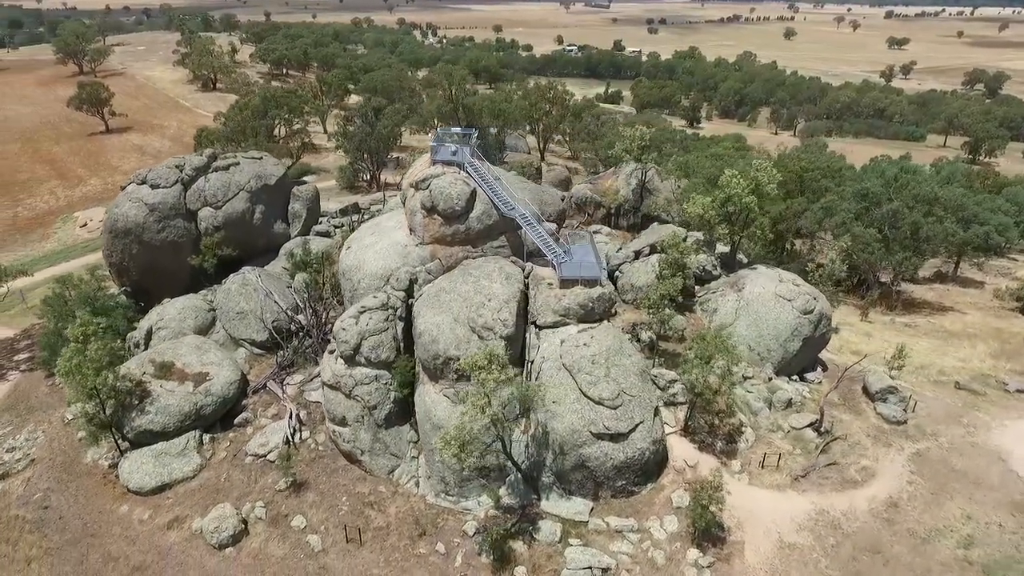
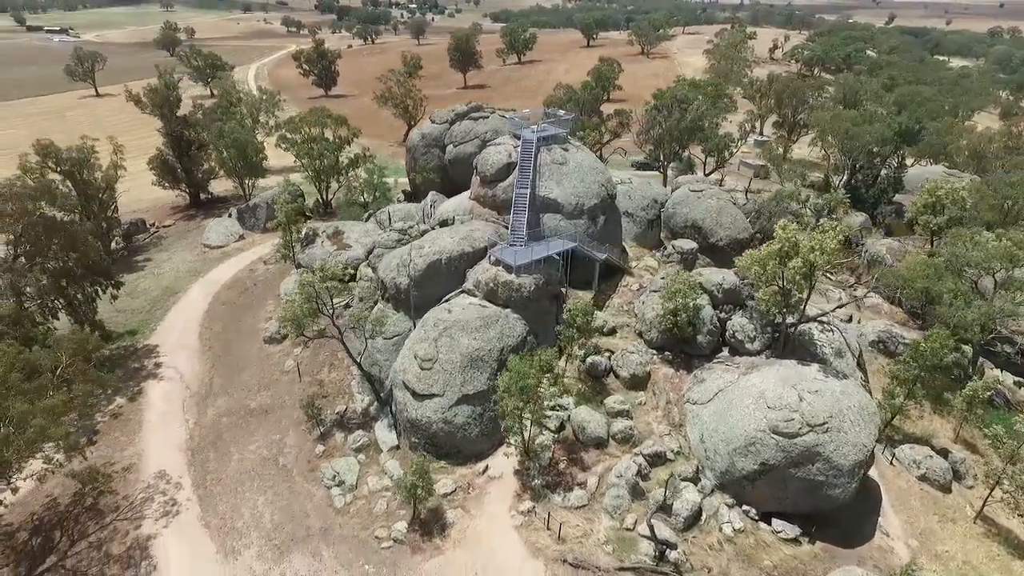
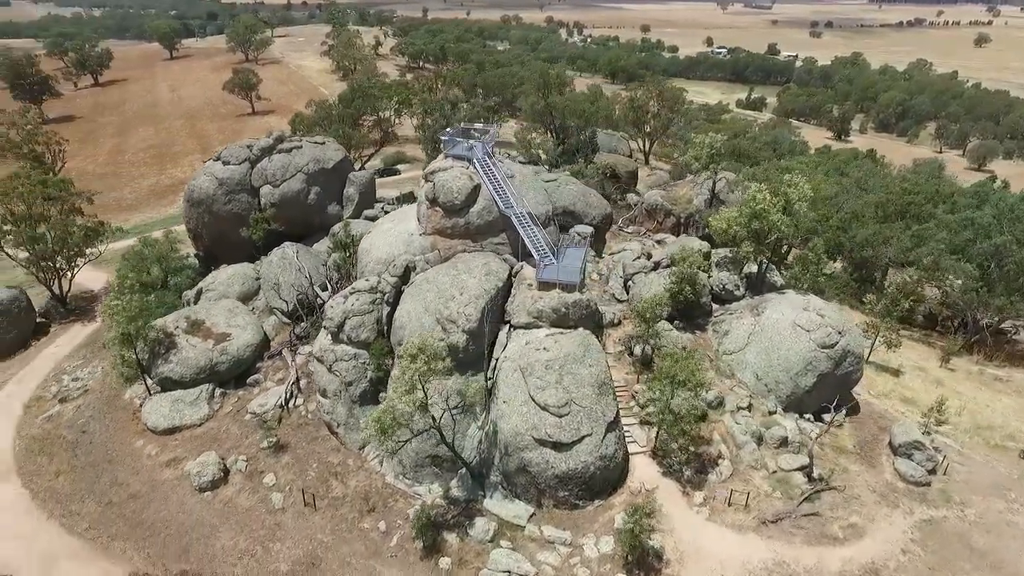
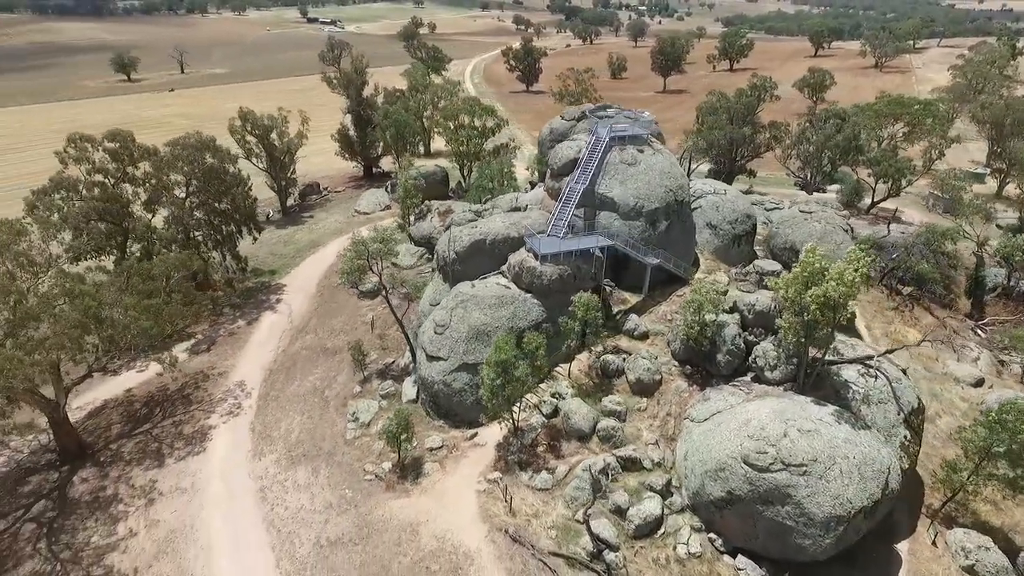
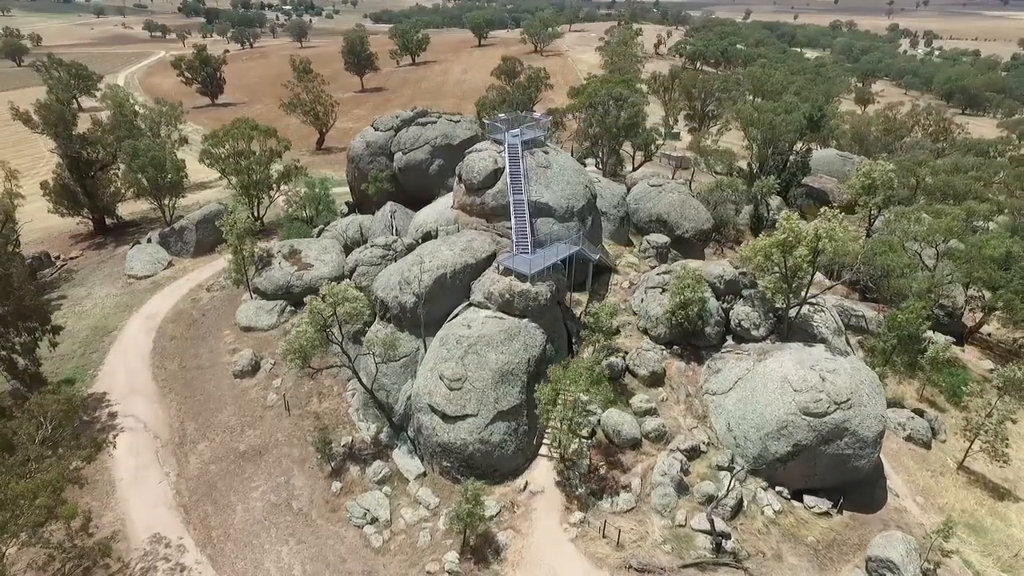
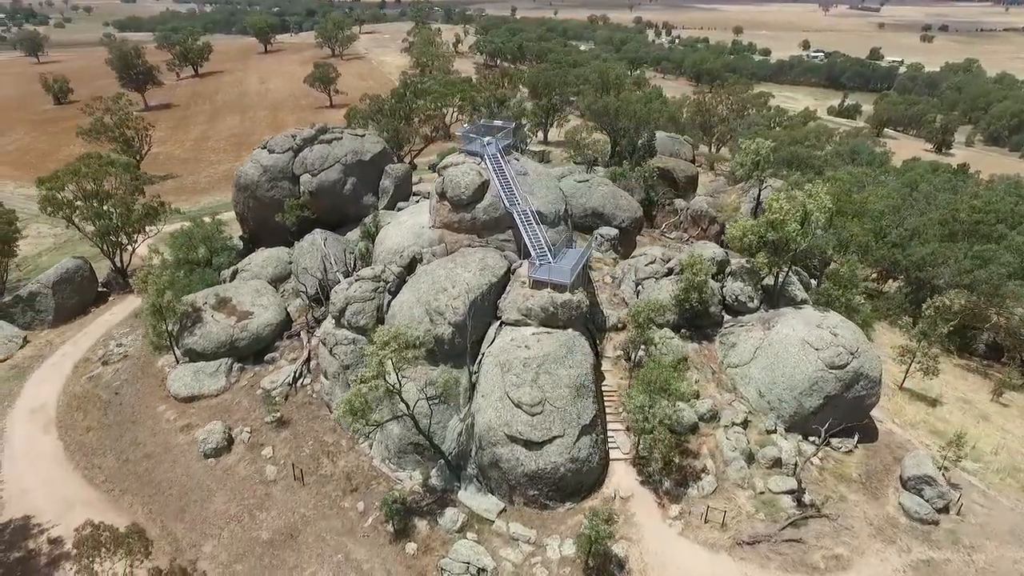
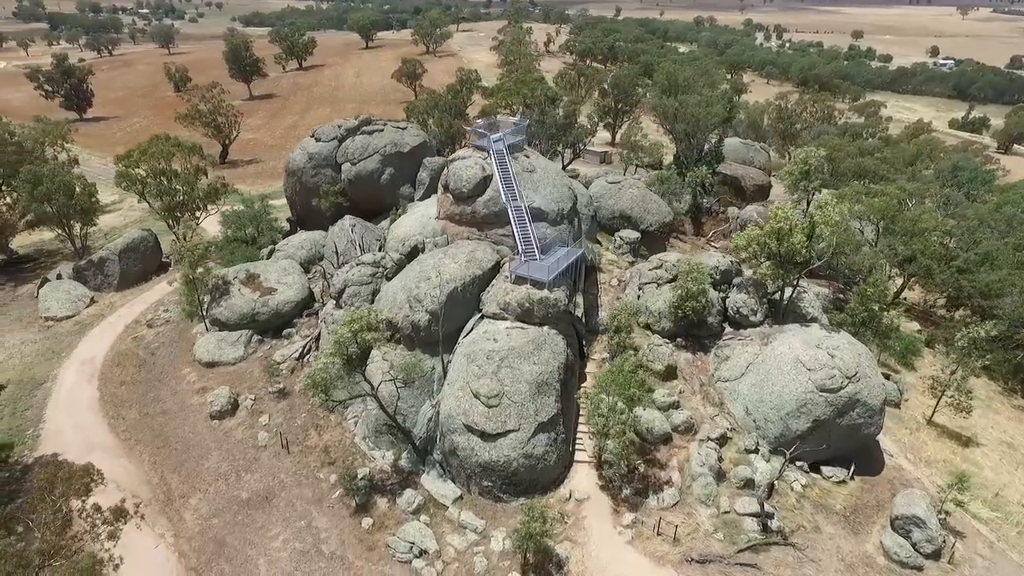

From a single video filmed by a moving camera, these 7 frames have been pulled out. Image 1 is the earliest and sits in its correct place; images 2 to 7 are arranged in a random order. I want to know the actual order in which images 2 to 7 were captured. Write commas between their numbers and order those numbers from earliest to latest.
3, 6, 7, 5, 2, 4
